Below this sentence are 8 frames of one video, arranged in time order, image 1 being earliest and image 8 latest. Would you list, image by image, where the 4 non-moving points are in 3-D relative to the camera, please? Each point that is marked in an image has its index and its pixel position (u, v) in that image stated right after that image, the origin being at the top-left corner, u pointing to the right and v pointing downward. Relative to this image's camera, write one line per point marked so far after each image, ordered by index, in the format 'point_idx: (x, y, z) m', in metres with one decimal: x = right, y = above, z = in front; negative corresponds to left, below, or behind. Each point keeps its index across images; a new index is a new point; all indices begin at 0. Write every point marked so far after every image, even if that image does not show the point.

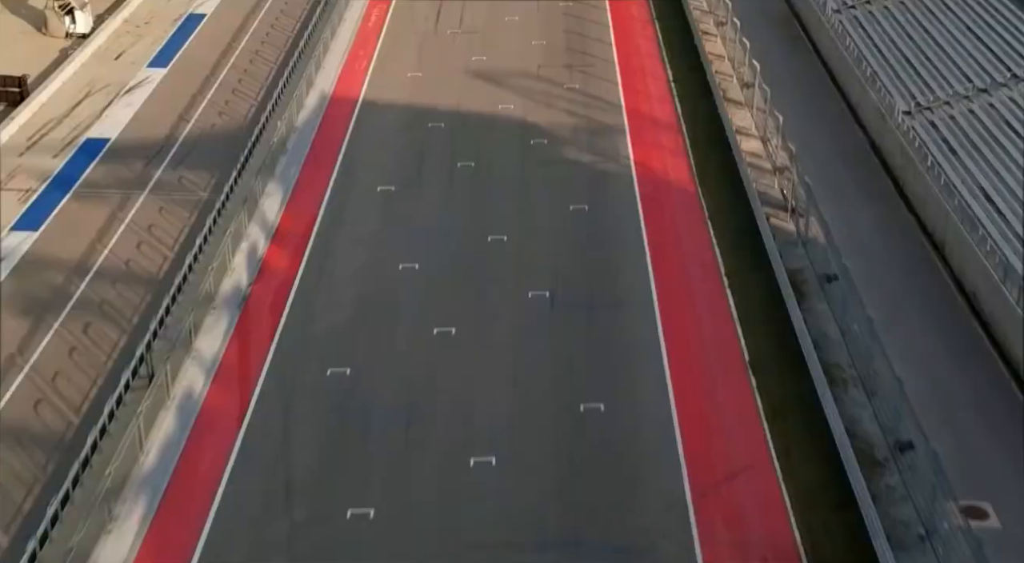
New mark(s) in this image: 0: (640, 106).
0: (+1.7, +2.3, +17.8) m
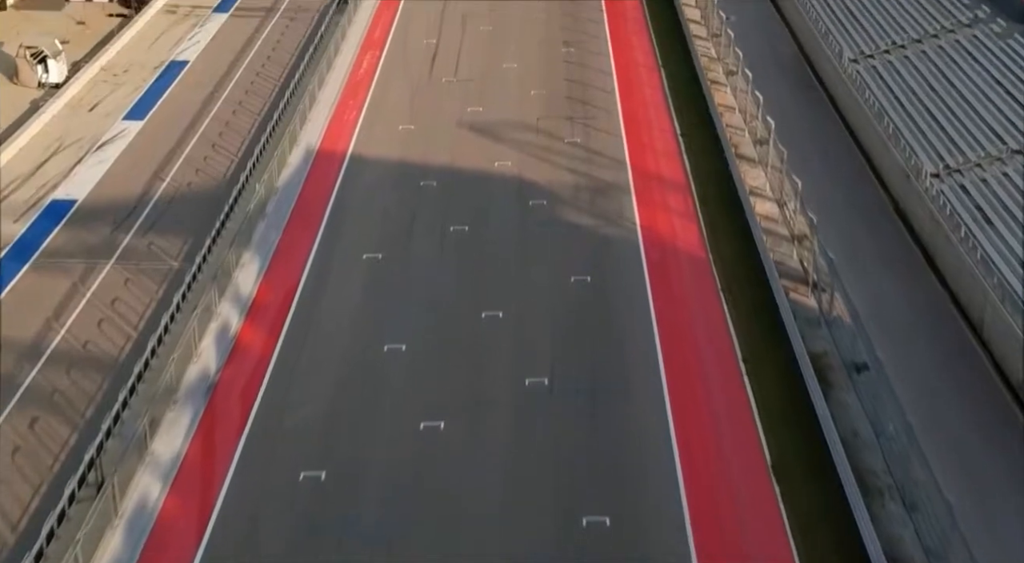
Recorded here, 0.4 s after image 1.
0: (+1.6, +1.5, +16.7) m
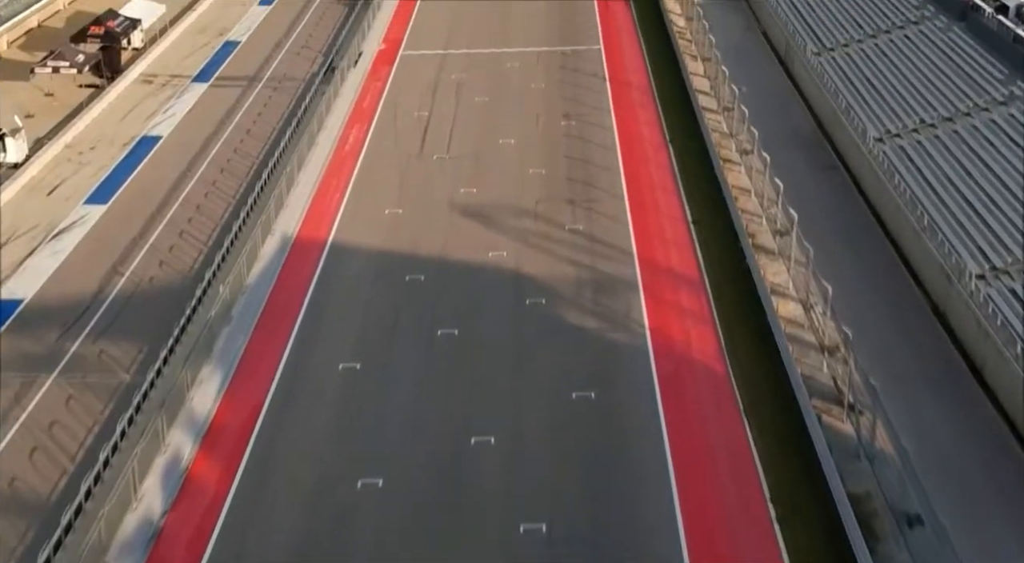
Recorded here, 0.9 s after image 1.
0: (+1.6, +0.3, +15.2) m
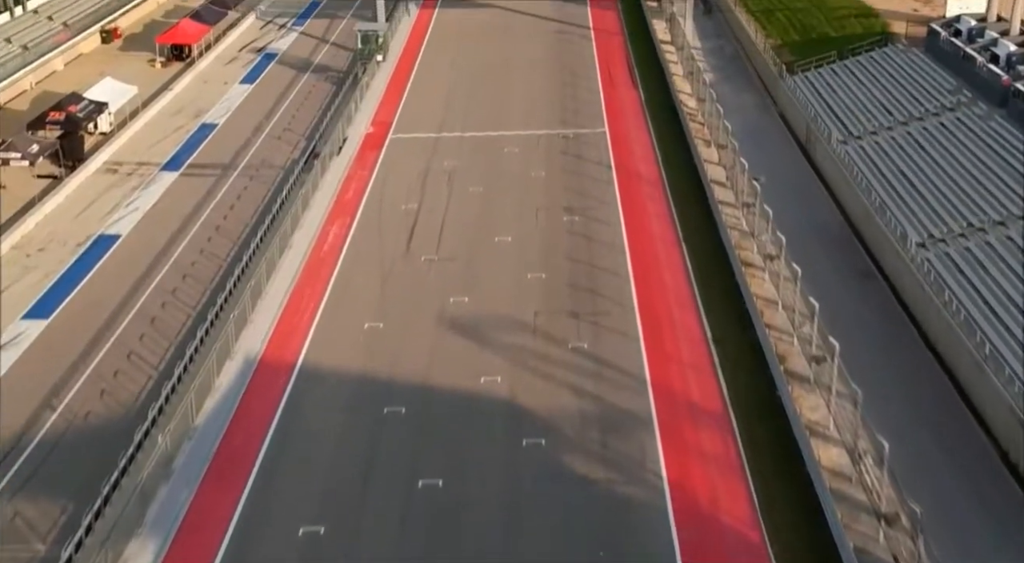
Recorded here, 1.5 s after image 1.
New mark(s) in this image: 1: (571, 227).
0: (+1.5, -1.0, +13.2) m
1: (+0.8, +0.7, +18.2) m
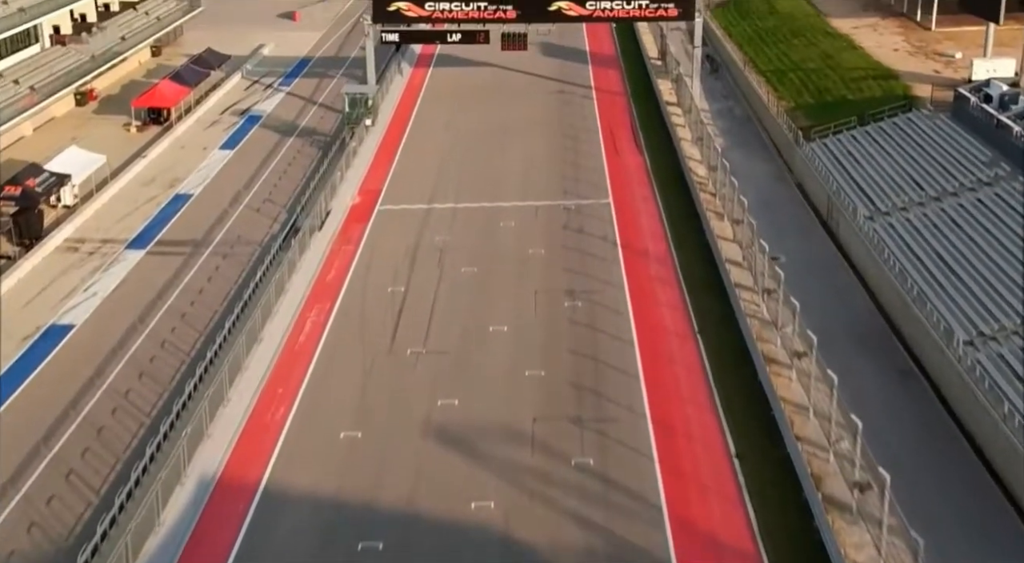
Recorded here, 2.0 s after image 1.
0: (+1.5, -1.9, +11.5) m
1: (+0.8, -0.4, +16.5) m
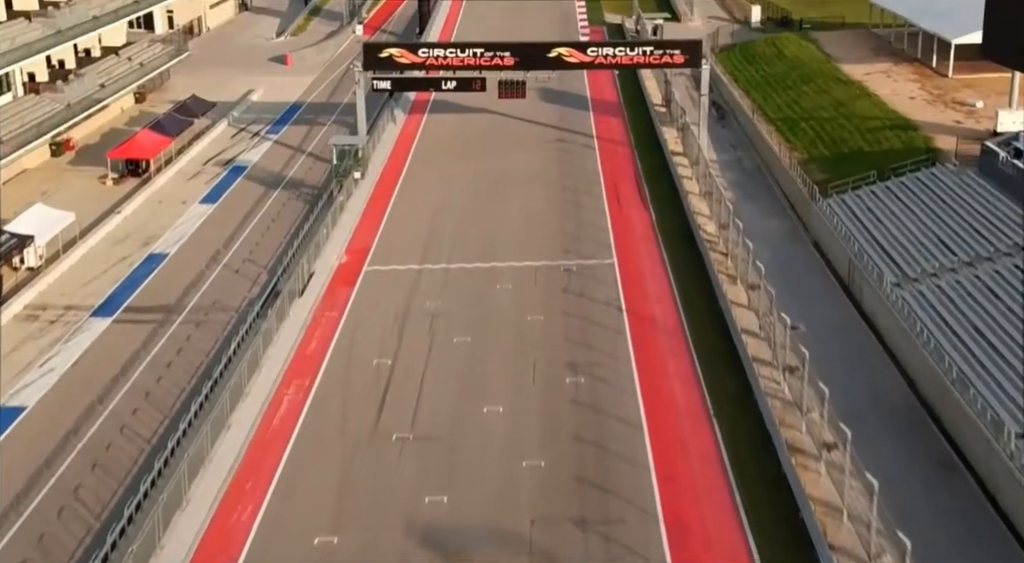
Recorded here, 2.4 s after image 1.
0: (+1.5, -2.6, +10.0) m
1: (+0.7, -1.3, +15.0) m
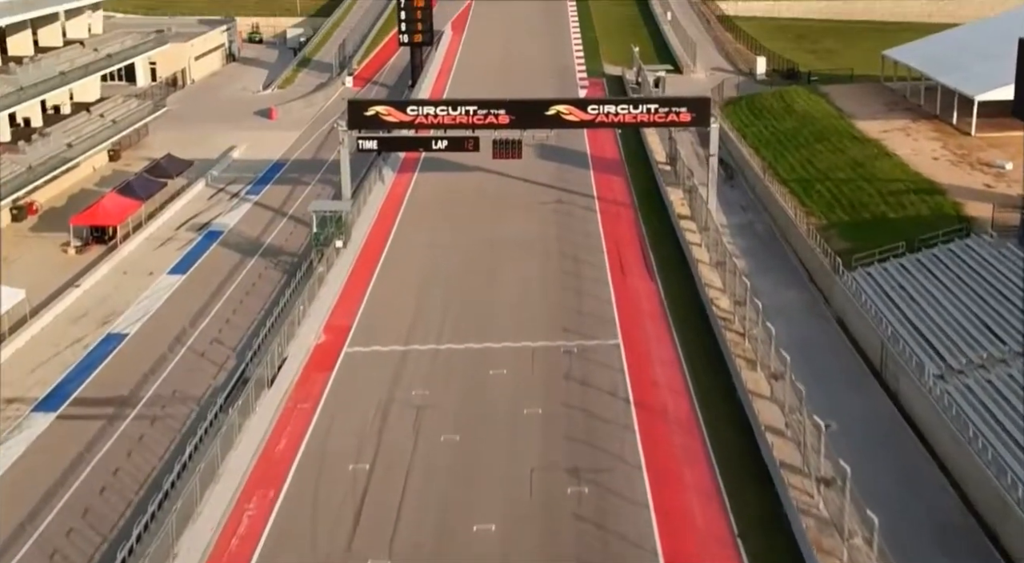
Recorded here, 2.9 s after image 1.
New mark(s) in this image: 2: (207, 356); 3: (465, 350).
0: (+1.4, -3.4, +8.1) m
1: (+0.7, -2.2, +13.1) m
2: (-4.0, -1.0, +17.6) m
3: (-0.6, -0.9, +18.4) m
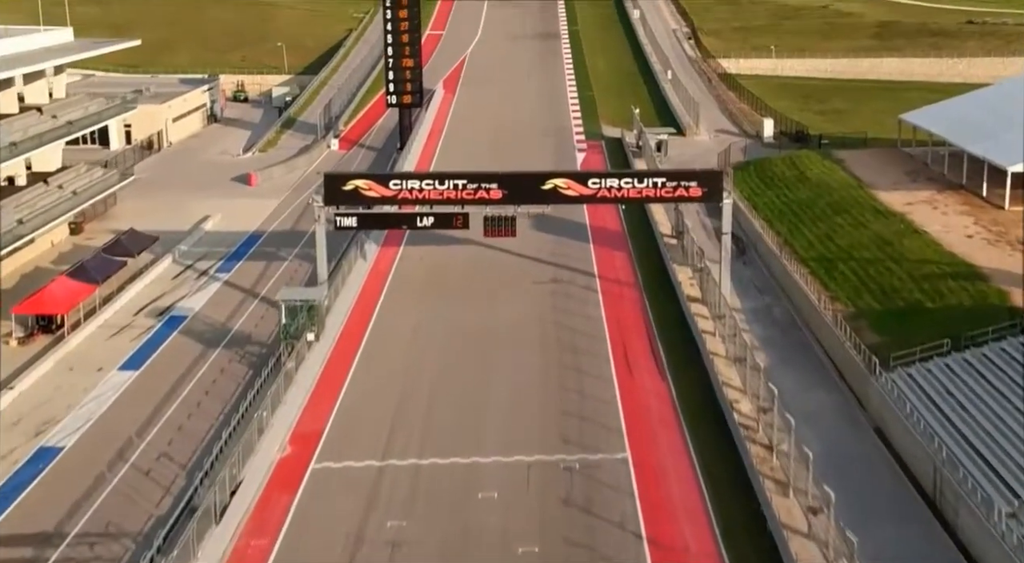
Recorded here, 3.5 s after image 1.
0: (+1.4, -4.3, +5.6) m
1: (+0.6, -3.3, +10.7) m
2: (-4.1, -2.2, +15.3) m
3: (-0.7, -2.2, +16.1) m
